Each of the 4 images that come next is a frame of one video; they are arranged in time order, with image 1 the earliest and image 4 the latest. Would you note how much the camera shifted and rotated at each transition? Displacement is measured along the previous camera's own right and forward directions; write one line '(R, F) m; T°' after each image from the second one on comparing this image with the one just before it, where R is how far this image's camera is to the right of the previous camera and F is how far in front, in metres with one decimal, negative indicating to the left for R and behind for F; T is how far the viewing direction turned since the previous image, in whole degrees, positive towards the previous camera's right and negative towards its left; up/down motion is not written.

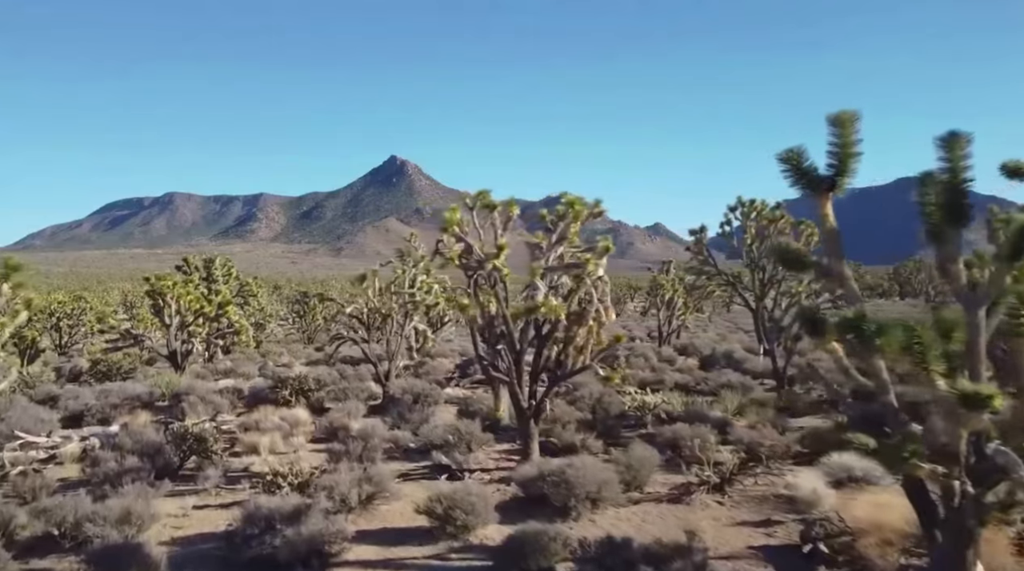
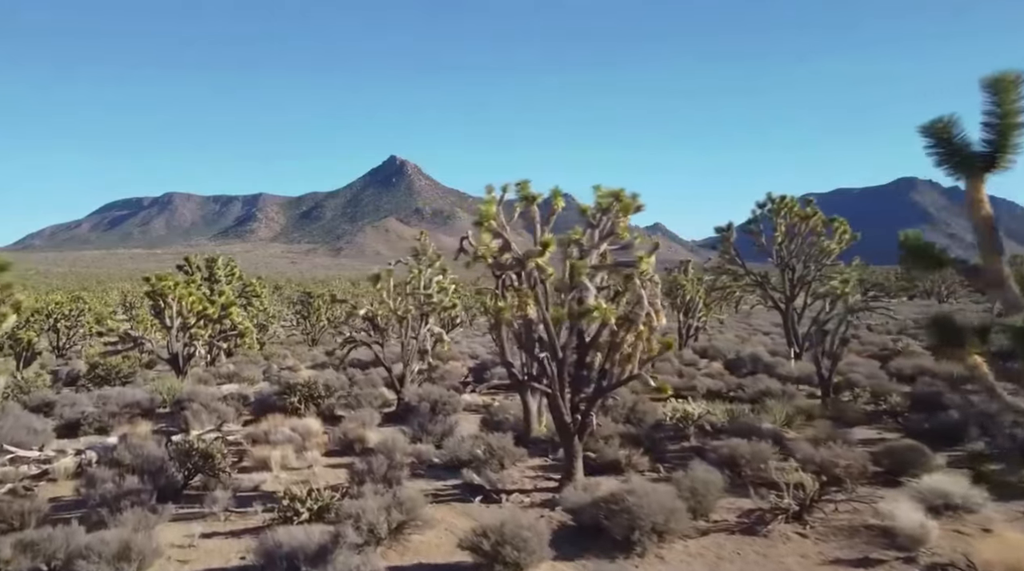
(-0.5, +1.1) m; 0°
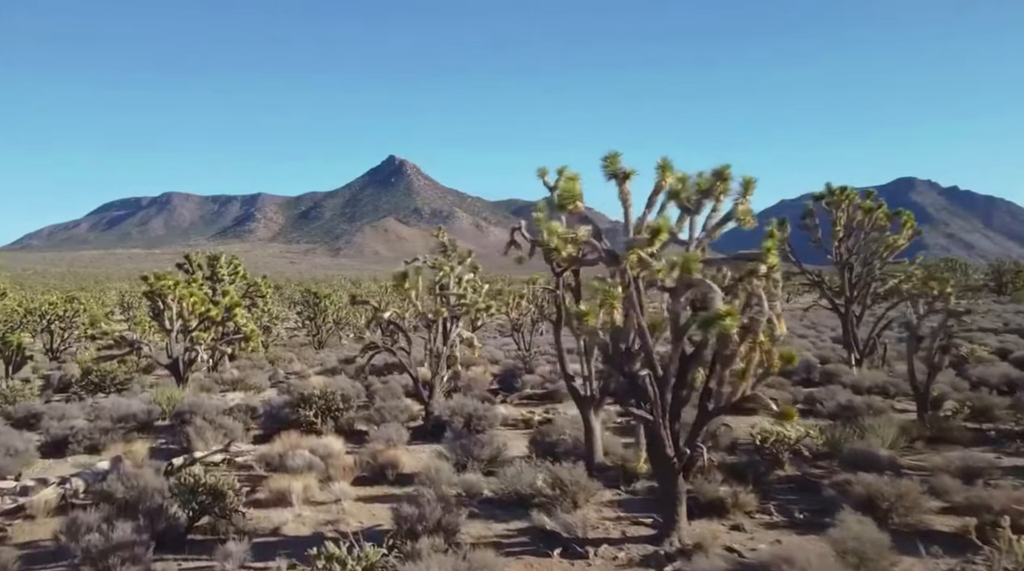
(-0.9, +2.1) m; 0°
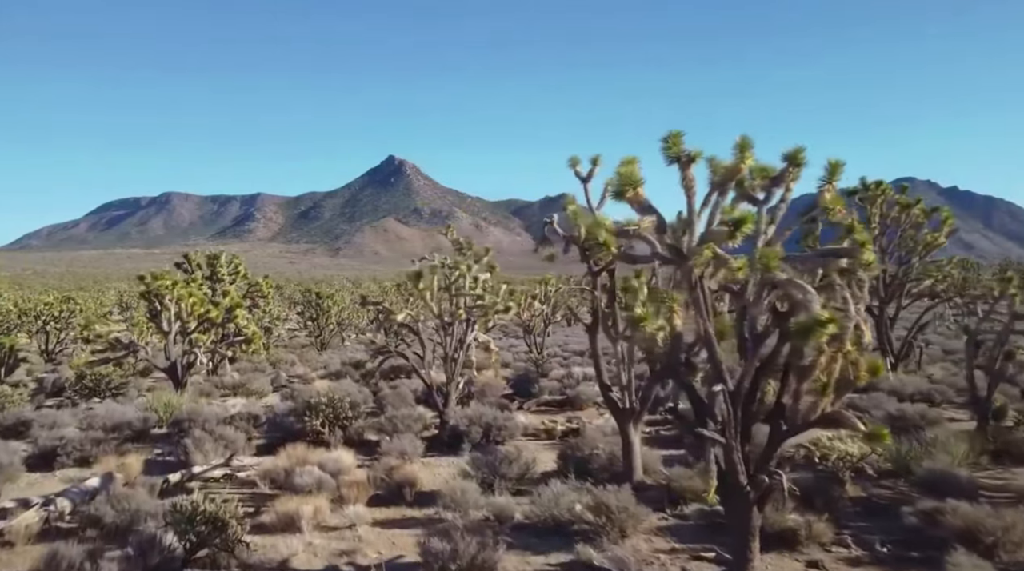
(-0.4, +1.1) m; 0°
